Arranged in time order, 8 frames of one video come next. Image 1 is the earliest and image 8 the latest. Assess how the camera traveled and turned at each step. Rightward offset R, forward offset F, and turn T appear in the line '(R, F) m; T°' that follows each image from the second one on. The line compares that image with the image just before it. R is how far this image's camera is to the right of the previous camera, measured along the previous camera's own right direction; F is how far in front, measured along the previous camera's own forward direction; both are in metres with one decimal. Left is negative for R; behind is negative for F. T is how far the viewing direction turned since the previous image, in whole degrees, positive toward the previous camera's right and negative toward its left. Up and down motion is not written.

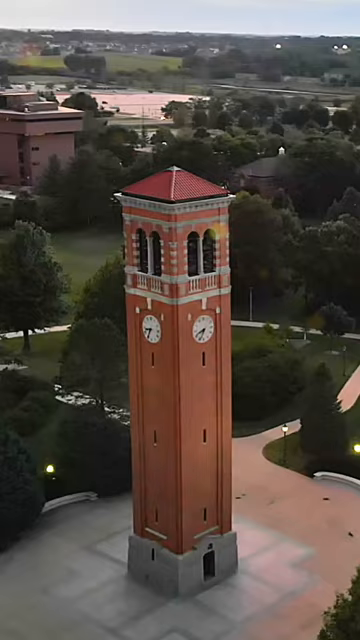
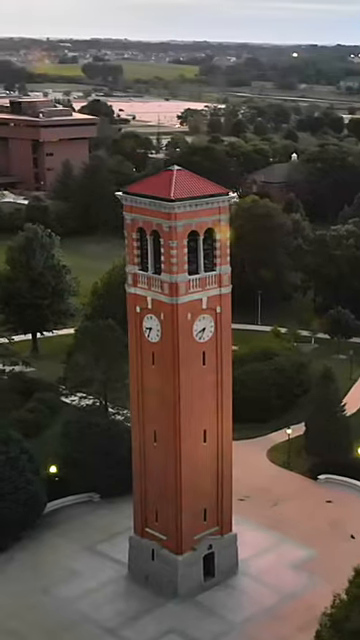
(+0.3, +0.1) m; -1°
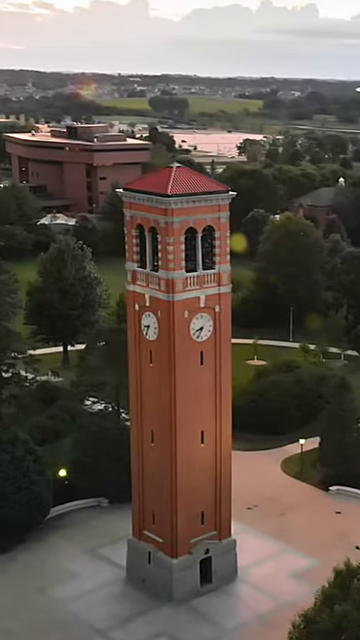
(+1.1, +0.3) m; -3°
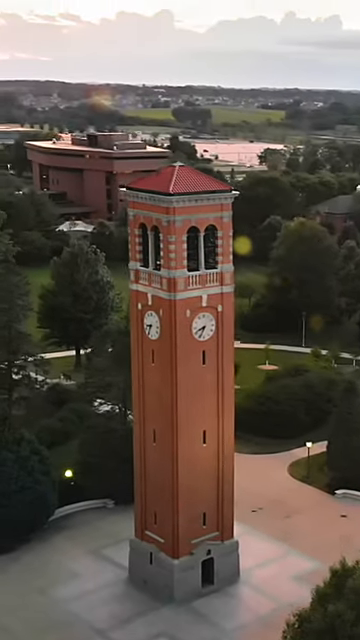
(+0.4, 0.0) m; -1°
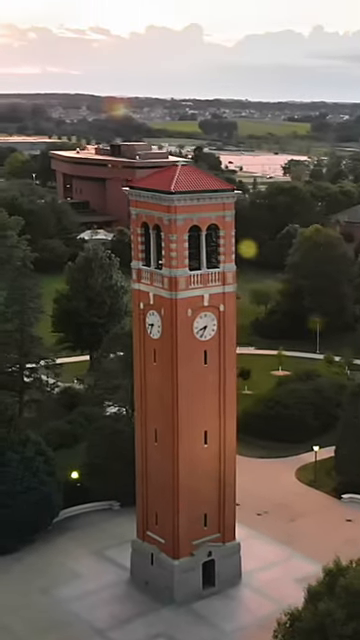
(+0.4, +0.1) m; -1°
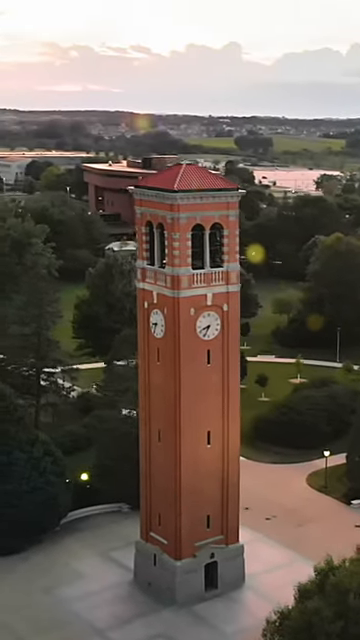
(+0.6, +0.1) m; -2°
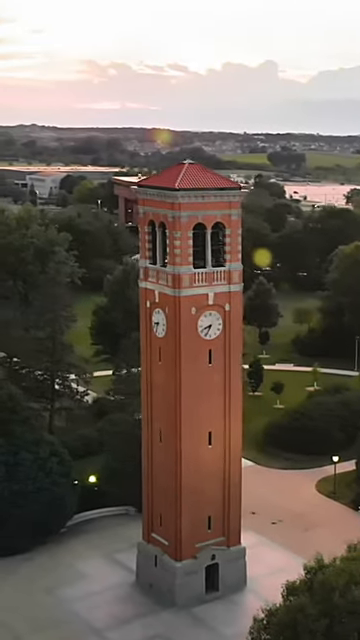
(+0.6, +0.1) m; -2°
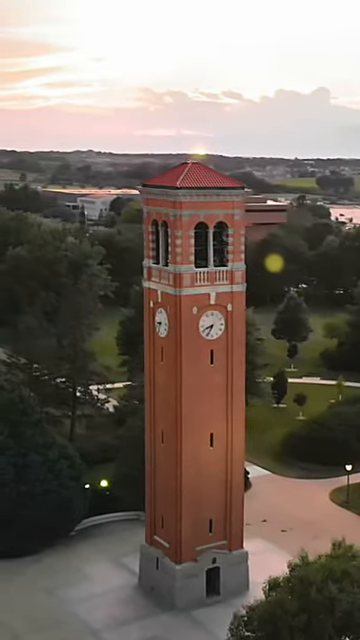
(+0.8, +0.1) m; -2°
